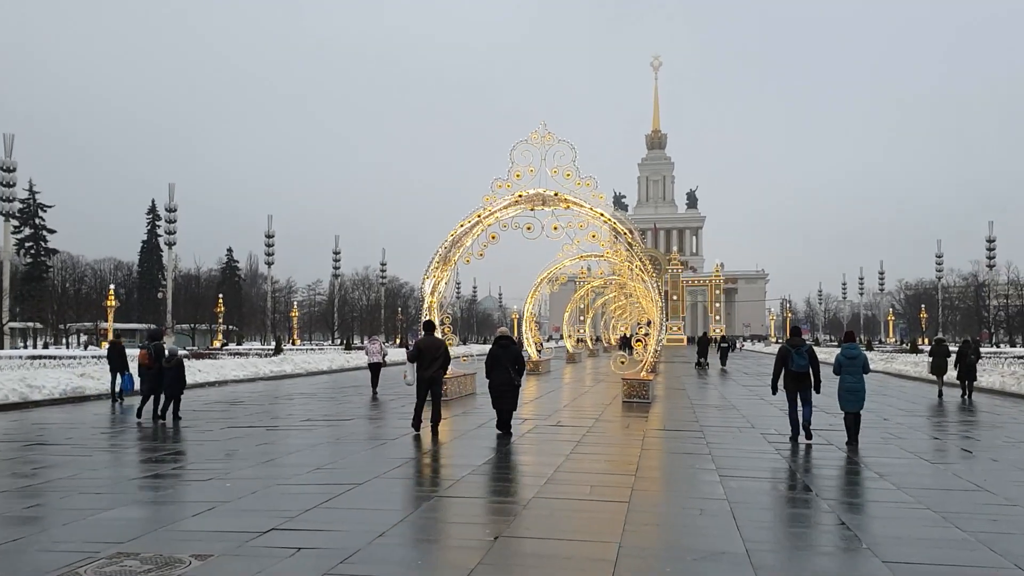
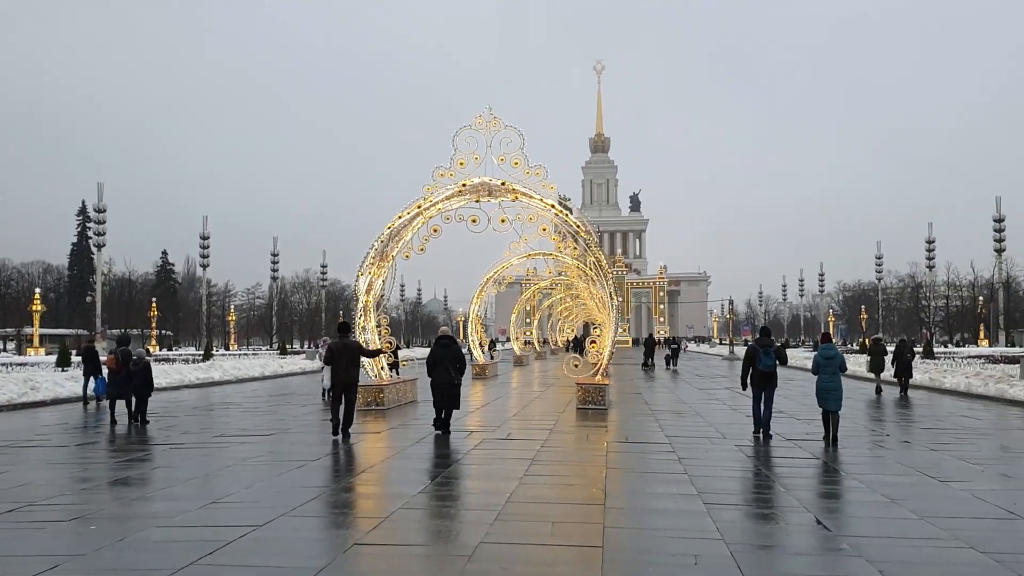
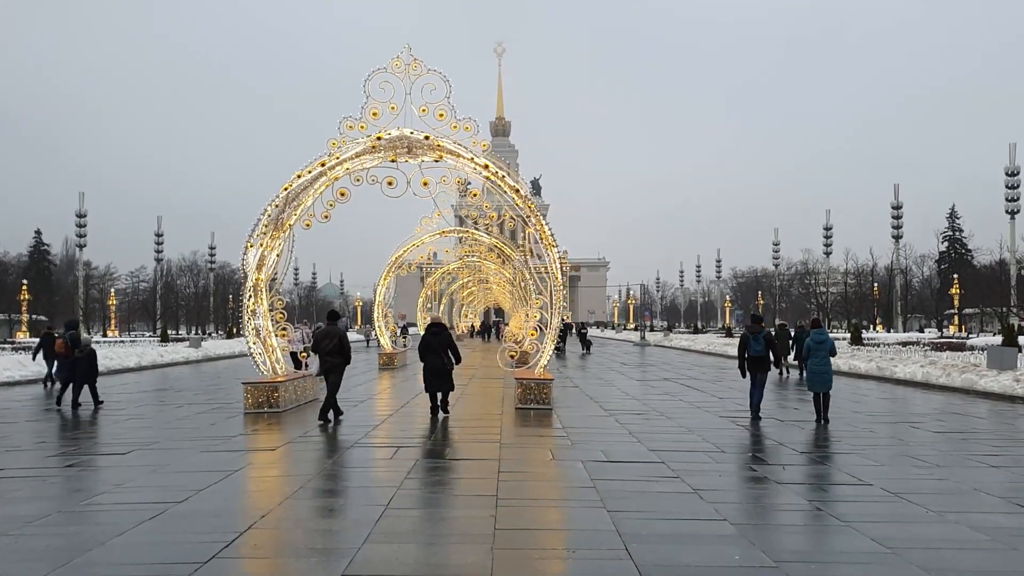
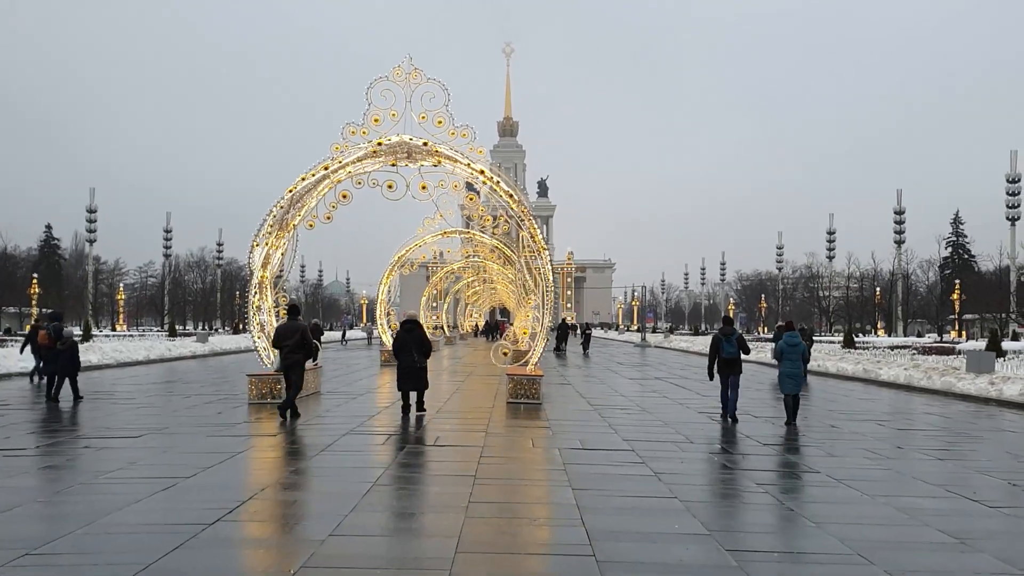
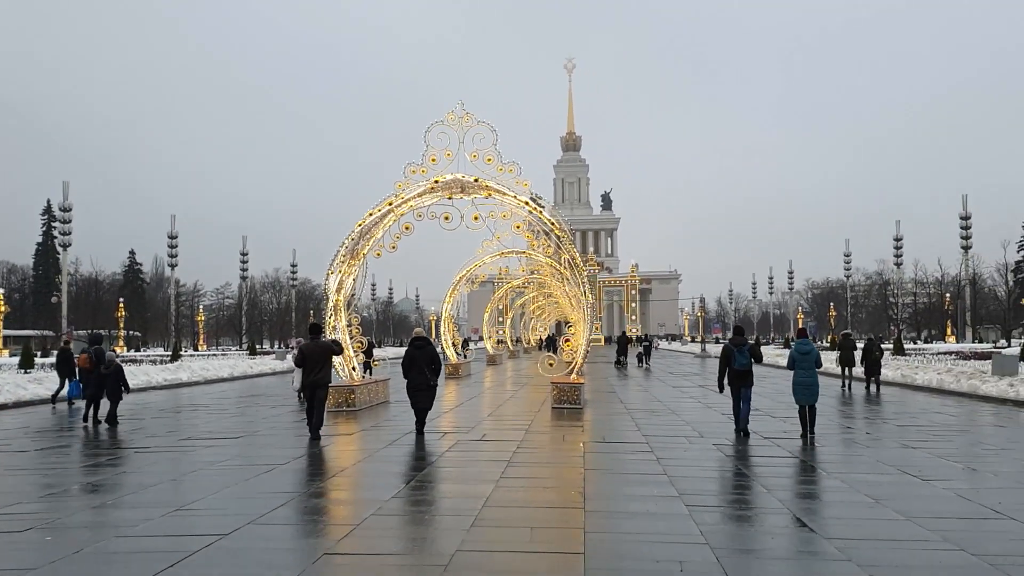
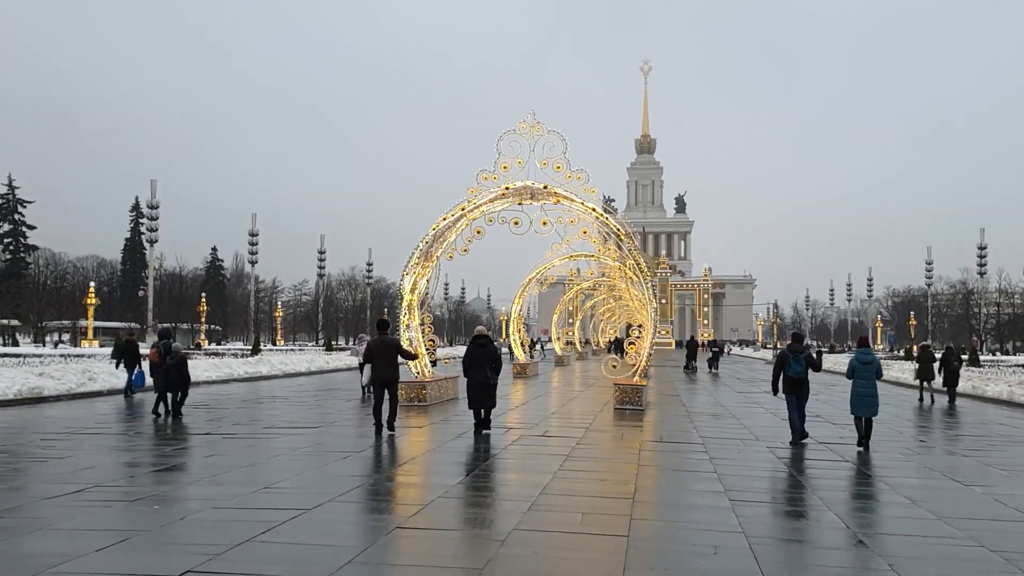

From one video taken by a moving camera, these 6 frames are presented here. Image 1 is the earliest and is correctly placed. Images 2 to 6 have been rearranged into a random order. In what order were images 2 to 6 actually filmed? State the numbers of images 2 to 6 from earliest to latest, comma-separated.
6, 2, 5, 4, 3
